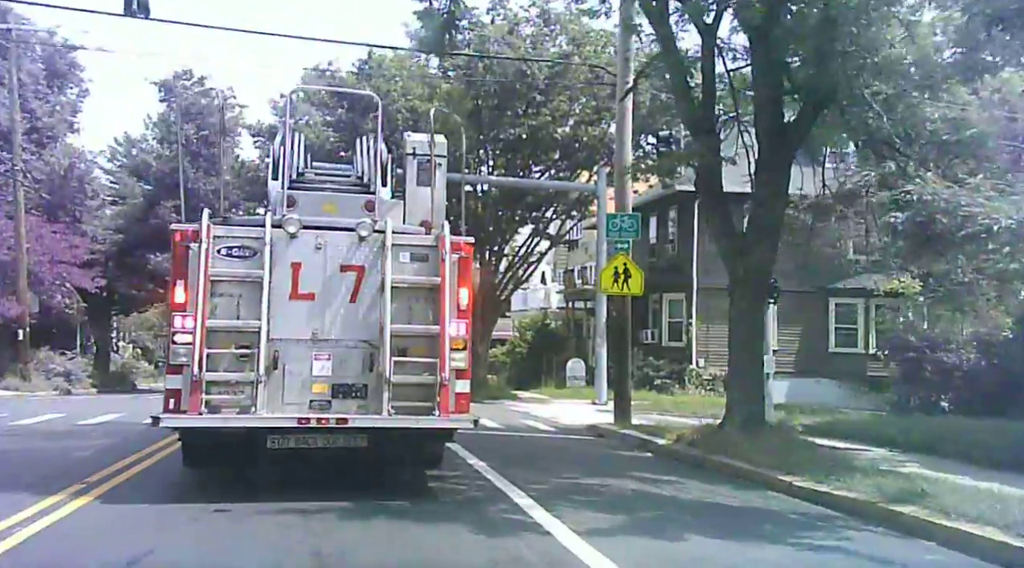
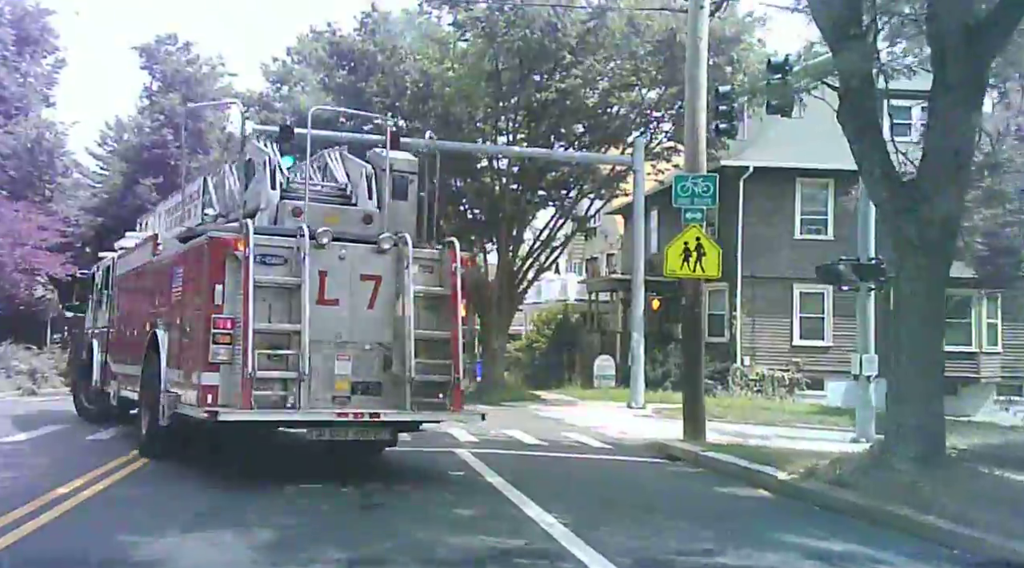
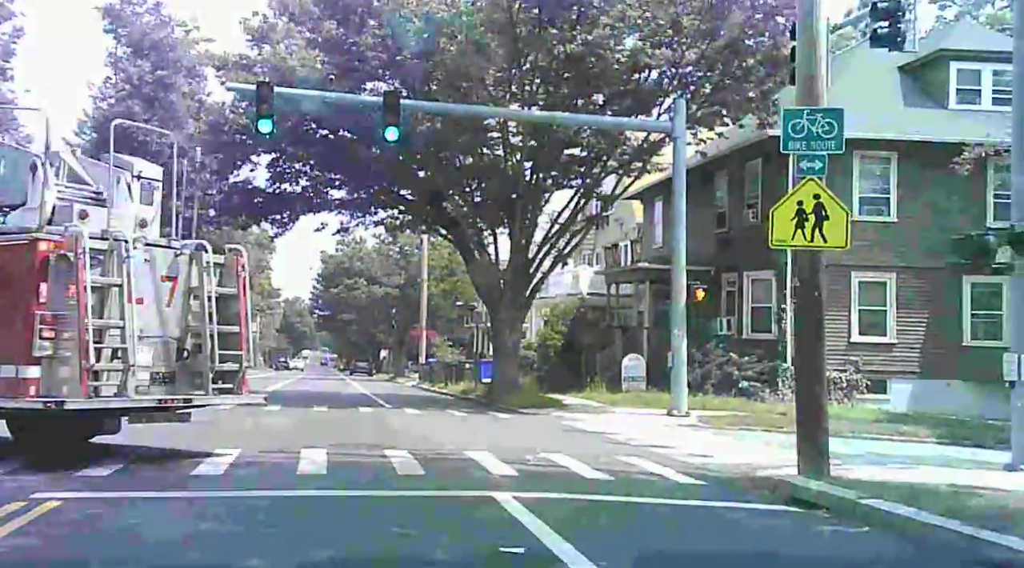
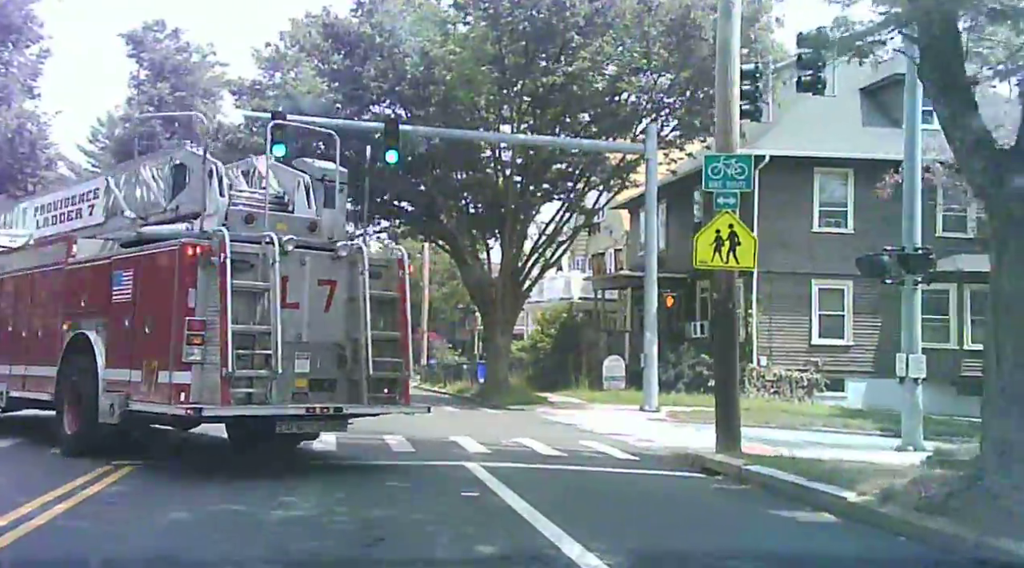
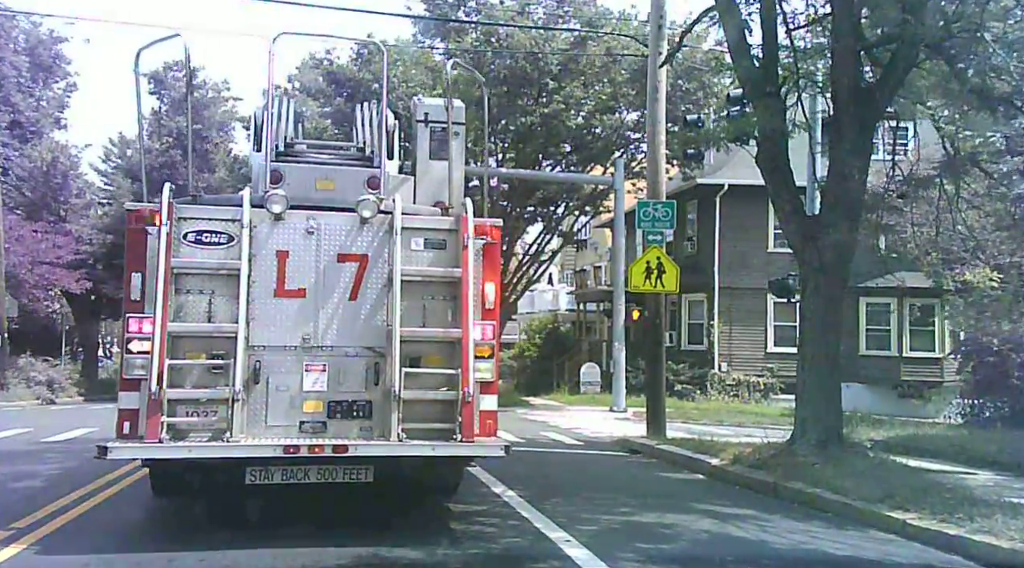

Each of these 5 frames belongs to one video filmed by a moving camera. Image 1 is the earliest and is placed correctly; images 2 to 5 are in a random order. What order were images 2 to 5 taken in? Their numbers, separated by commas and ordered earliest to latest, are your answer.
5, 2, 4, 3
